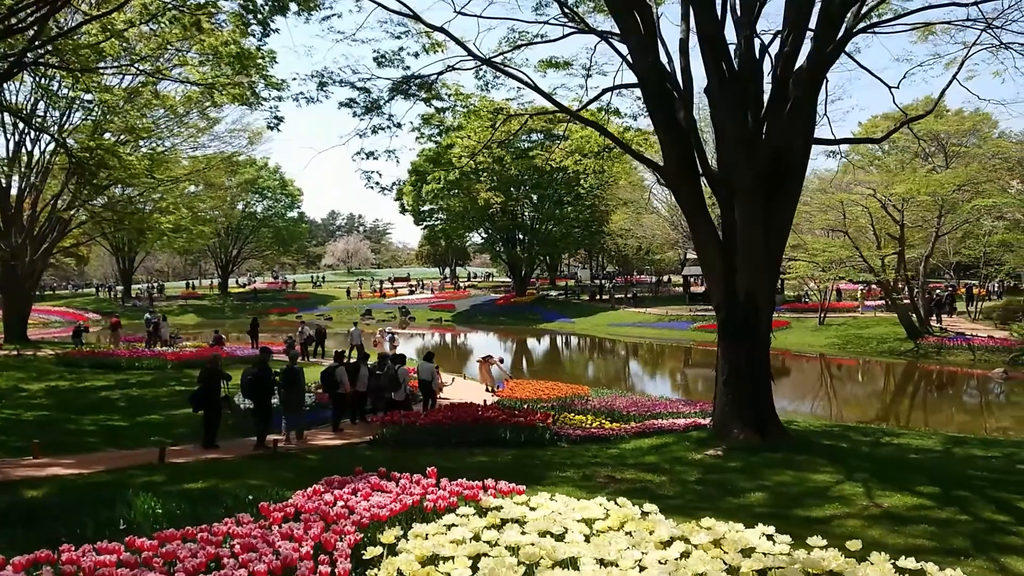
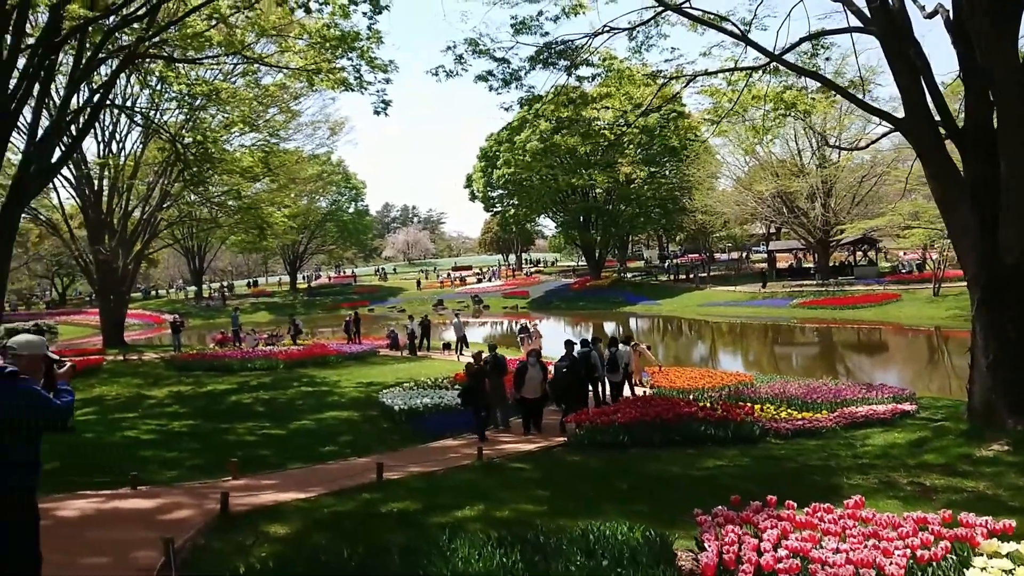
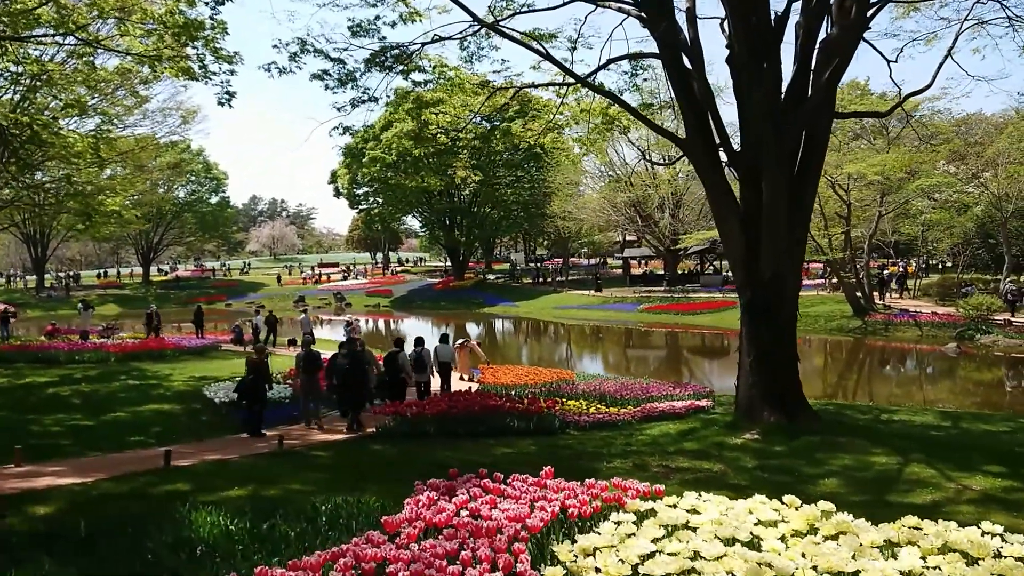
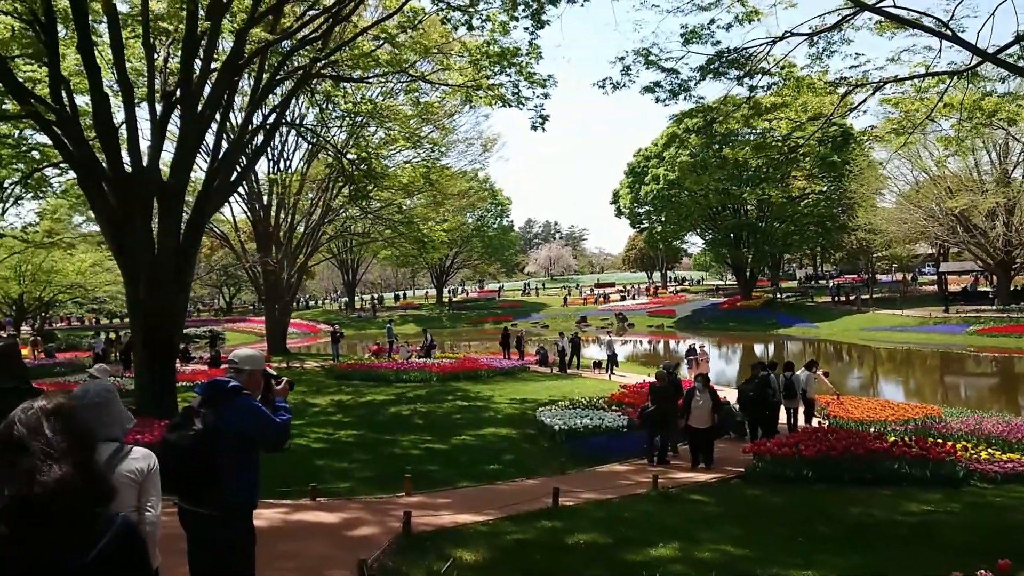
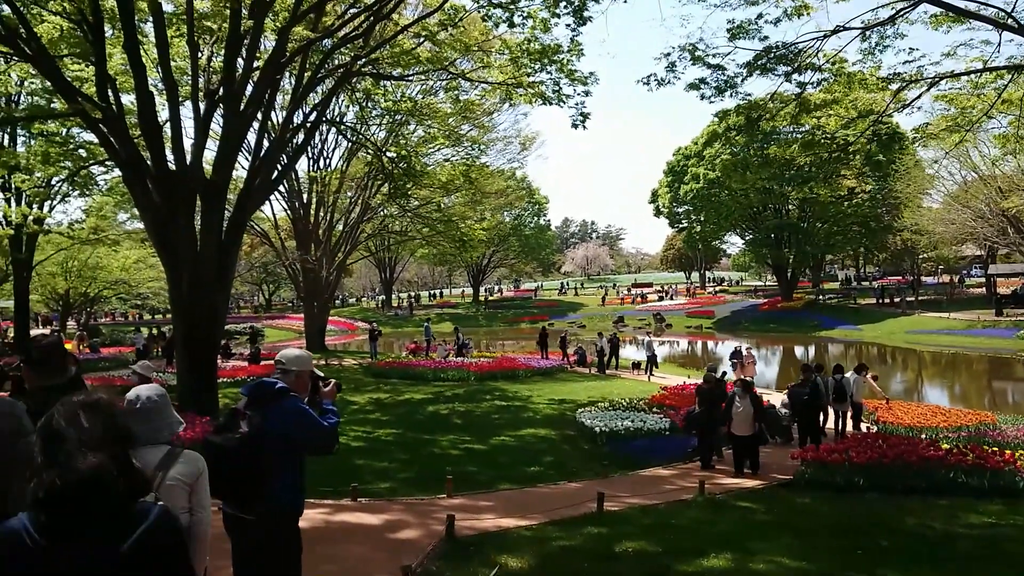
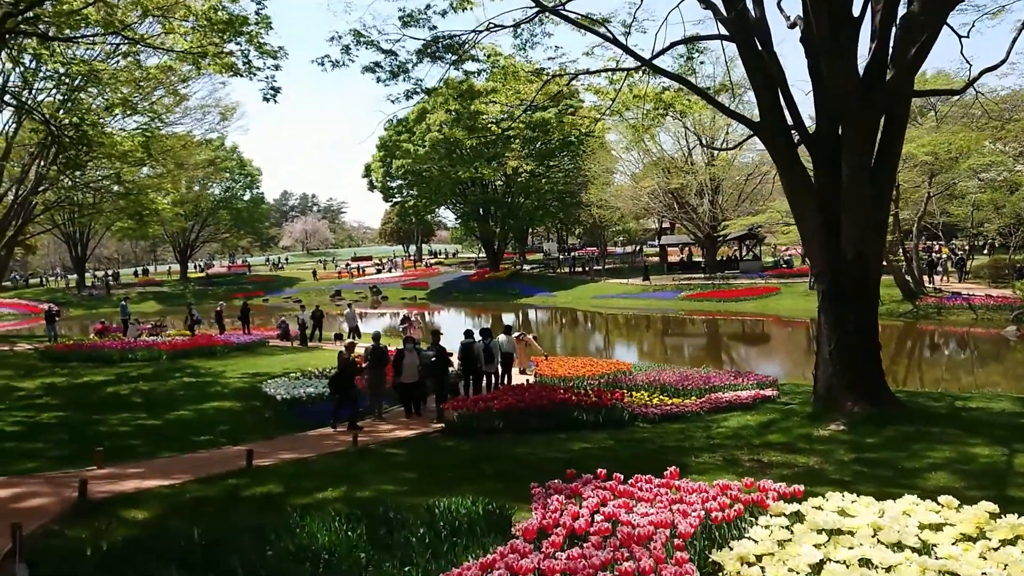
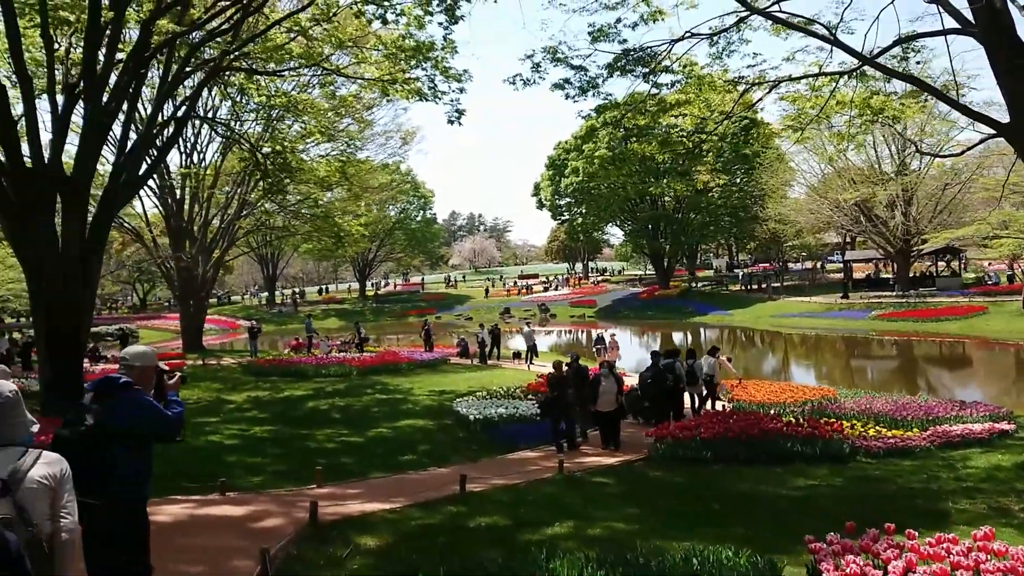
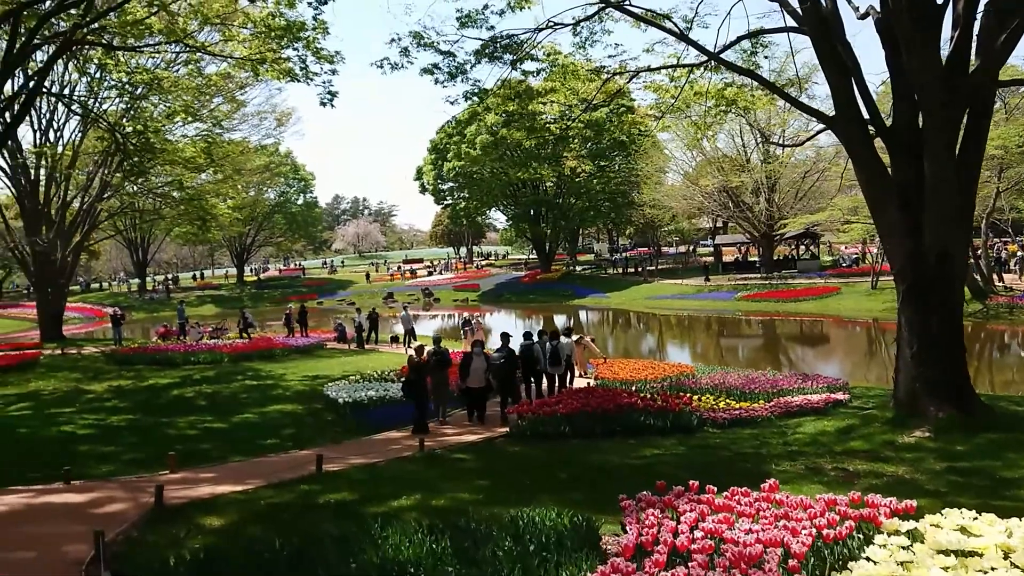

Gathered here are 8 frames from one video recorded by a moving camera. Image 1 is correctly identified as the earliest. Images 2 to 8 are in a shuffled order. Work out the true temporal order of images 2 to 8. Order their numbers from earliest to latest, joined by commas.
3, 6, 8, 2, 7, 4, 5
